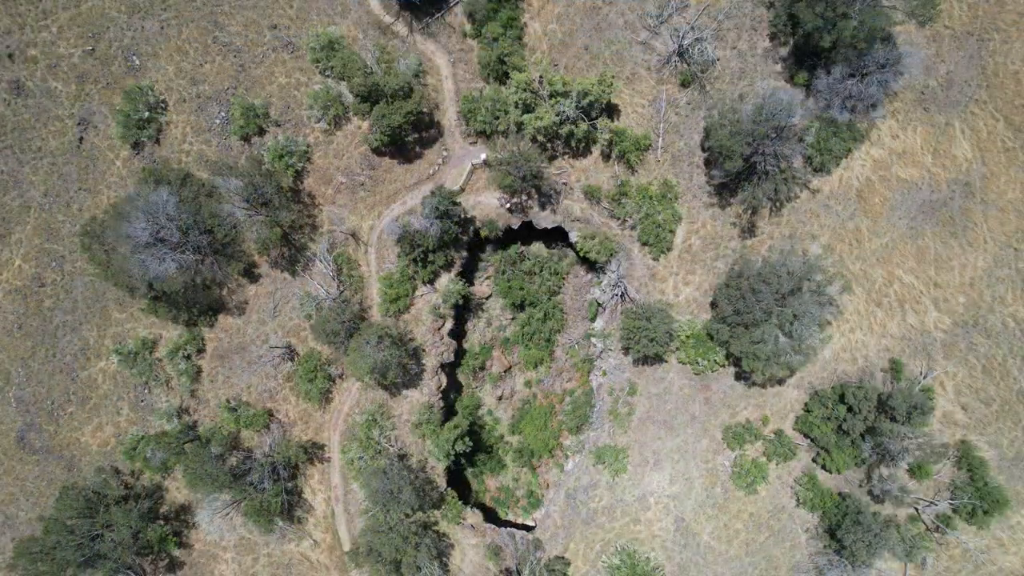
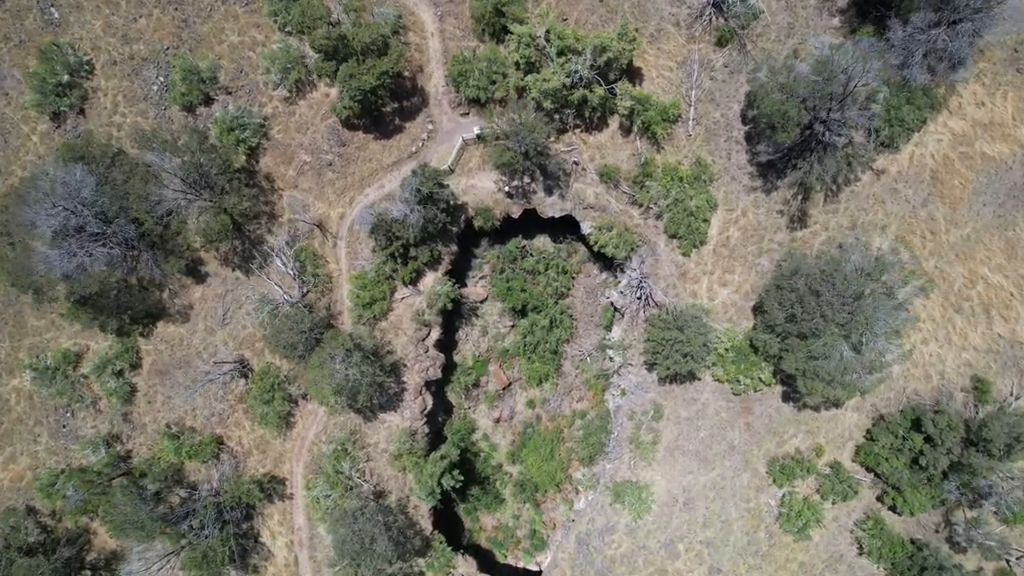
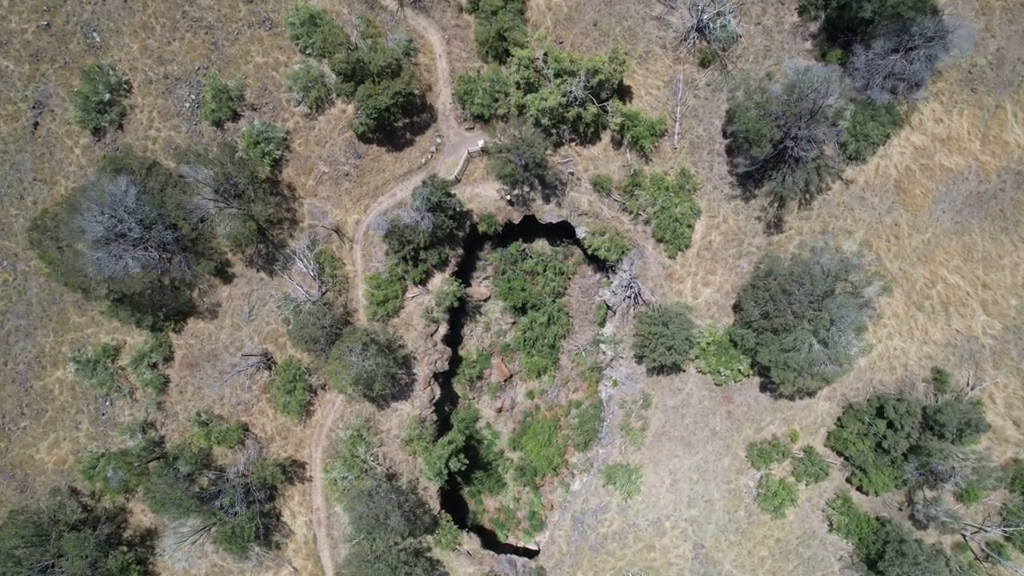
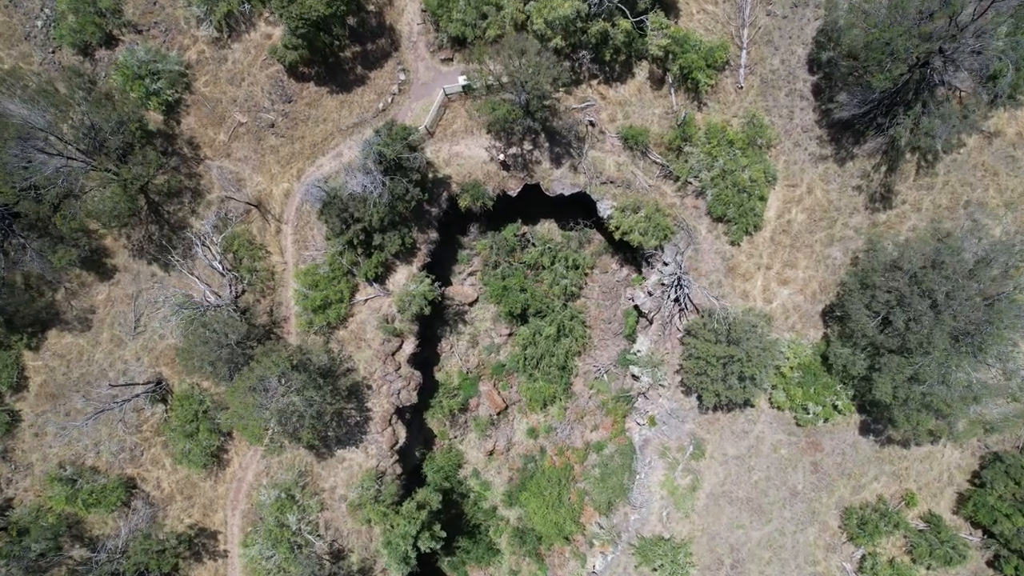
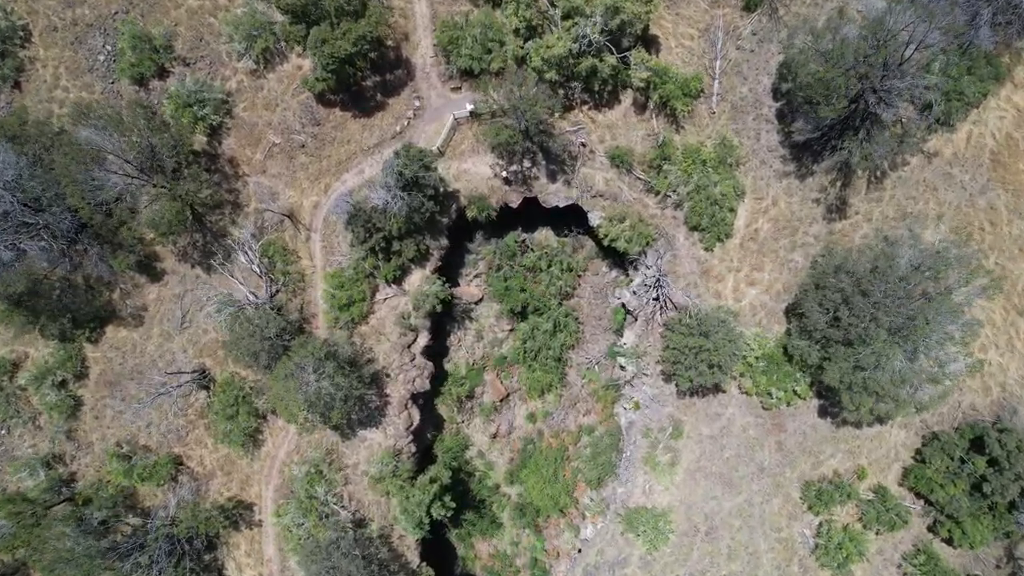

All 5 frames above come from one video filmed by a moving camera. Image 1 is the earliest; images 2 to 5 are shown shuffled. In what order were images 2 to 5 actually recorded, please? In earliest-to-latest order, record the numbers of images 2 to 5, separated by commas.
3, 2, 5, 4
